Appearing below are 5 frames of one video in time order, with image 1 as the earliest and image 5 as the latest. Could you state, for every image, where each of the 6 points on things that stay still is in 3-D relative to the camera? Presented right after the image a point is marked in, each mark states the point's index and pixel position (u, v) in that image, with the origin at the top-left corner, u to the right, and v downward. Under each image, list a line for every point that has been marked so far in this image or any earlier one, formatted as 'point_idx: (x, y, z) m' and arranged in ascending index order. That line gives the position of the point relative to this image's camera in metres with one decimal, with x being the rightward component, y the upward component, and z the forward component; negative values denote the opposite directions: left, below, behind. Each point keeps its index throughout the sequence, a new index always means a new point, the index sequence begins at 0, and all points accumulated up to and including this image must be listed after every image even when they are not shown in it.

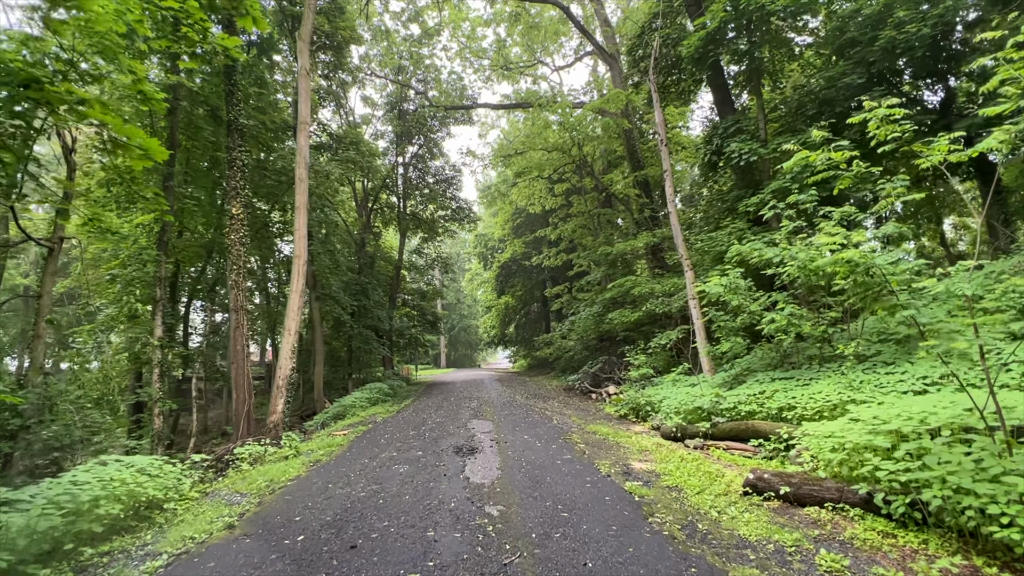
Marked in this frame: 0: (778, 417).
0: (+2.7, -1.3, +5.8) m
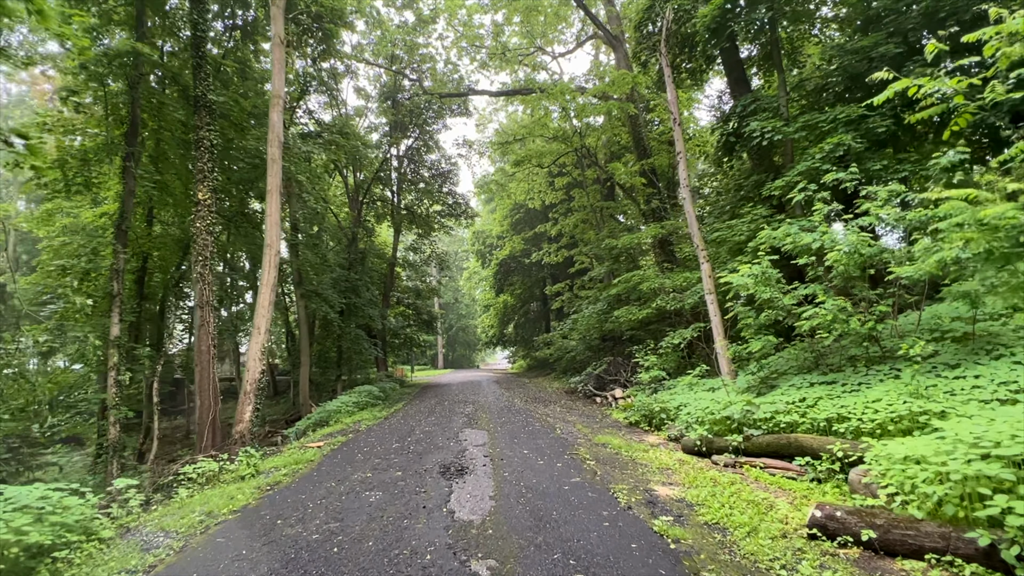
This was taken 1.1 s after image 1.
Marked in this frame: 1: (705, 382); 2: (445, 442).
0: (+2.7, -1.2, +4.8) m
1: (+2.8, -1.4, +8.2) m
2: (-0.8, -1.8, +6.5) m
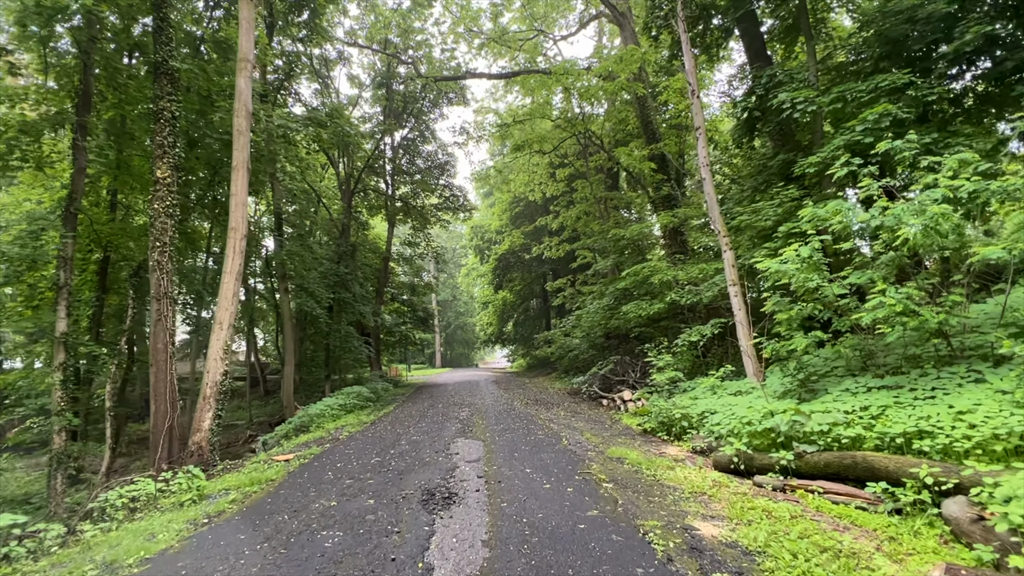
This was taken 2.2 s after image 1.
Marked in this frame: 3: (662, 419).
0: (+2.7, -1.1, +3.9) m
1: (+2.8, -1.3, +7.2) m
2: (-0.8, -1.7, +5.5) m
3: (+1.9, -1.7, +7.1) m
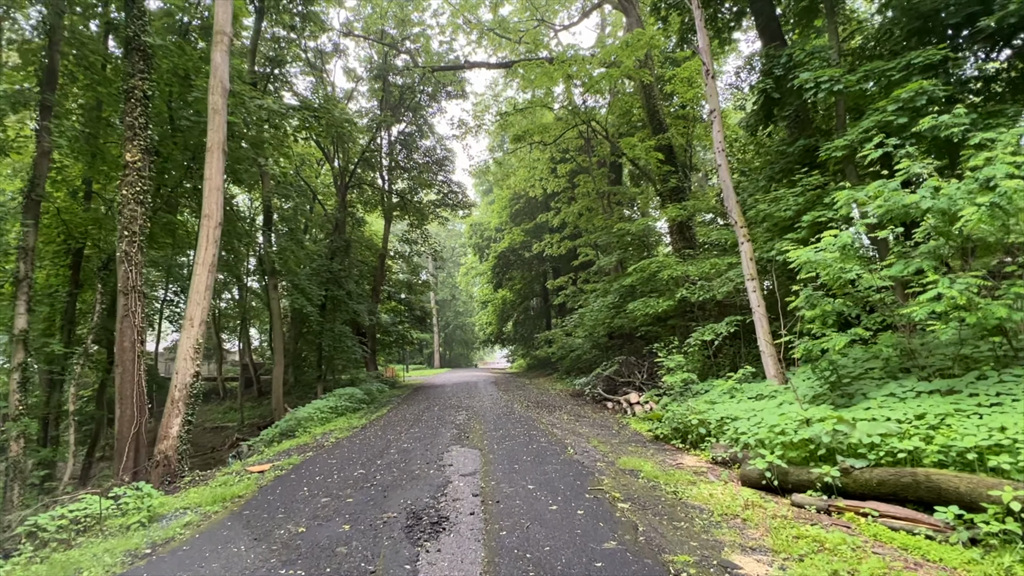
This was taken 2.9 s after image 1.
0: (+2.7, -1.0, +3.3) m
1: (+2.8, -1.2, +6.6) m
2: (-0.8, -1.6, +4.9) m
3: (+1.9, -1.6, +6.6) m
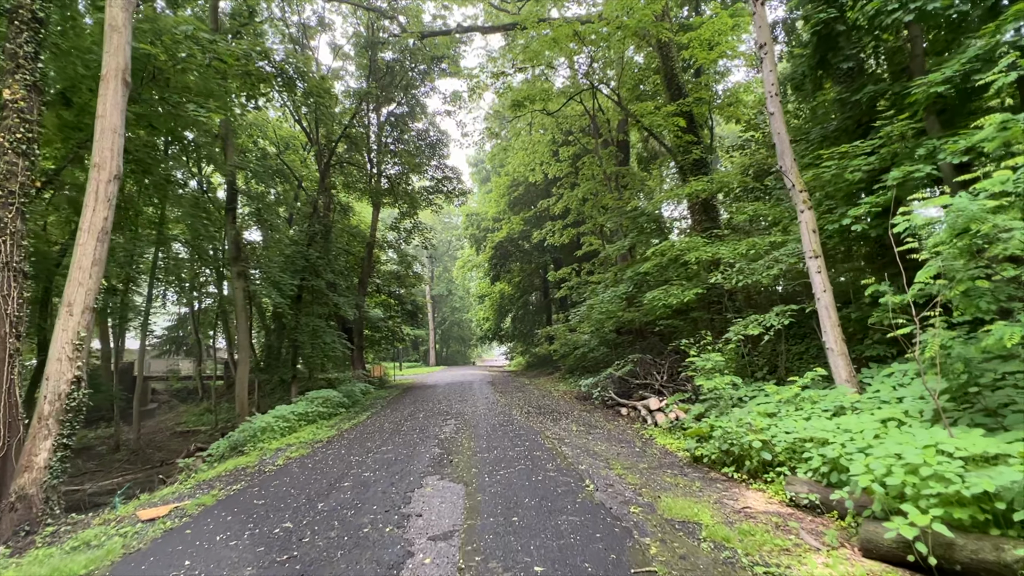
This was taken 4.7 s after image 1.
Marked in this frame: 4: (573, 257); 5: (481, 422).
0: (+2.7, -0.8, +1.7) m
1: (+2.8, -1.0, +5.1) m
2: (-0.8, -1.4, +3.4) m
3: (+1.9, -1.4, +5.0) m
4: (+2.1, +1.1, +19.8) m
5: (-0.5, -1.9, +8.2) m
